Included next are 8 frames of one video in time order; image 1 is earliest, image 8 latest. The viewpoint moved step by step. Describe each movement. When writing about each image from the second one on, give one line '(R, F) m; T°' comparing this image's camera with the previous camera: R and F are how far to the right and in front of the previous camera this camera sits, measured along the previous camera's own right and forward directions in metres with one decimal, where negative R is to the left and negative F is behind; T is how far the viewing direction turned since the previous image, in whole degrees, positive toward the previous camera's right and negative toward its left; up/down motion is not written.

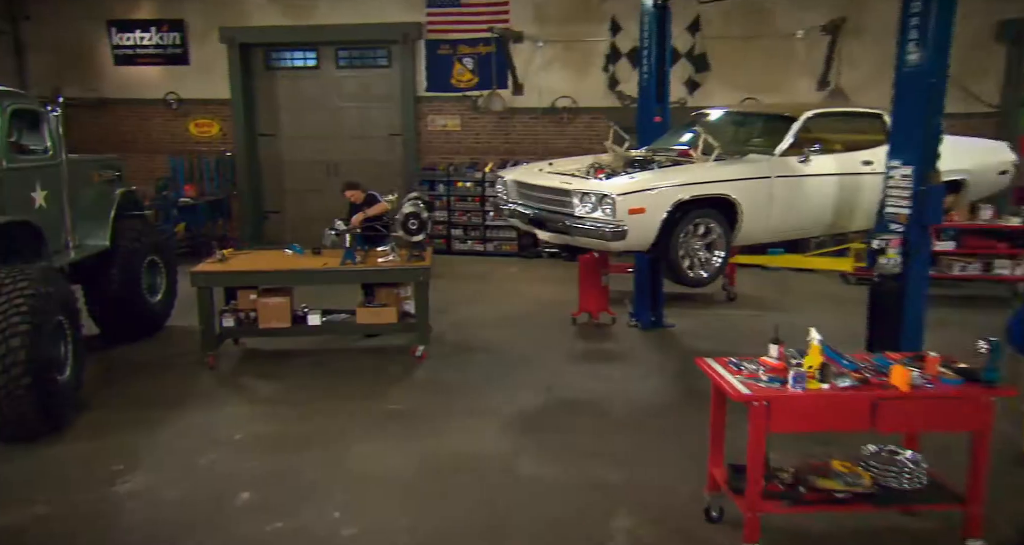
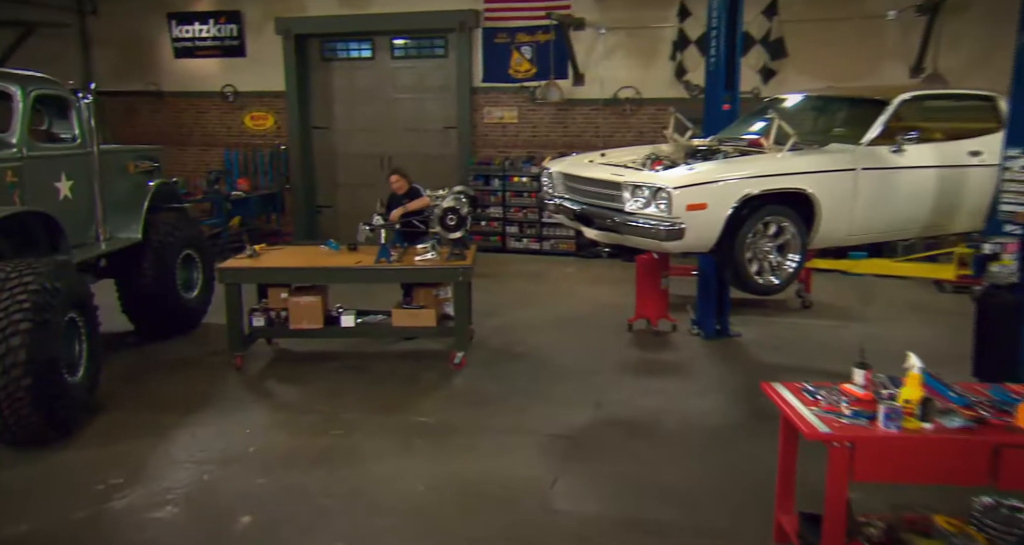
(+0.1, +0.5) m; -5°
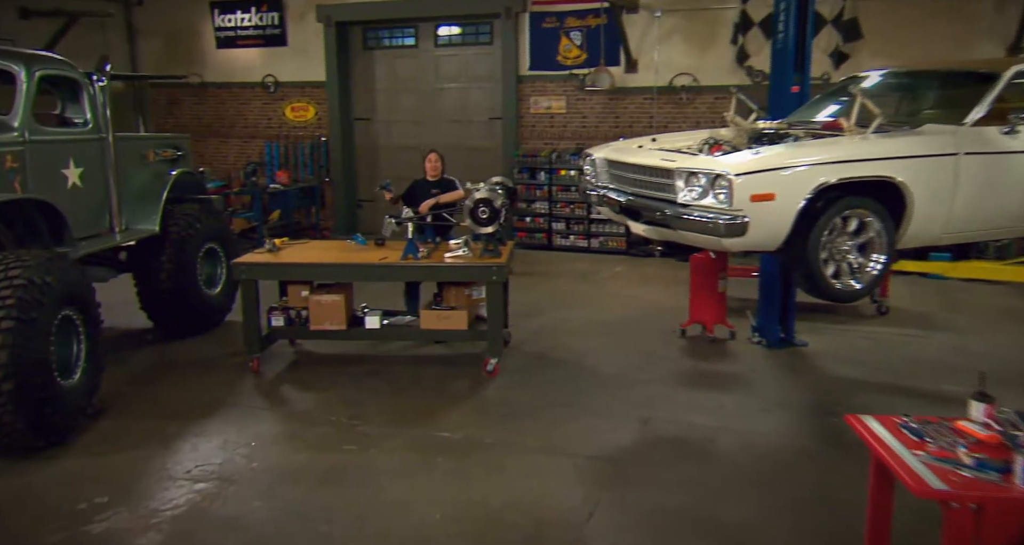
(+0.1, +0.5) m; -4°
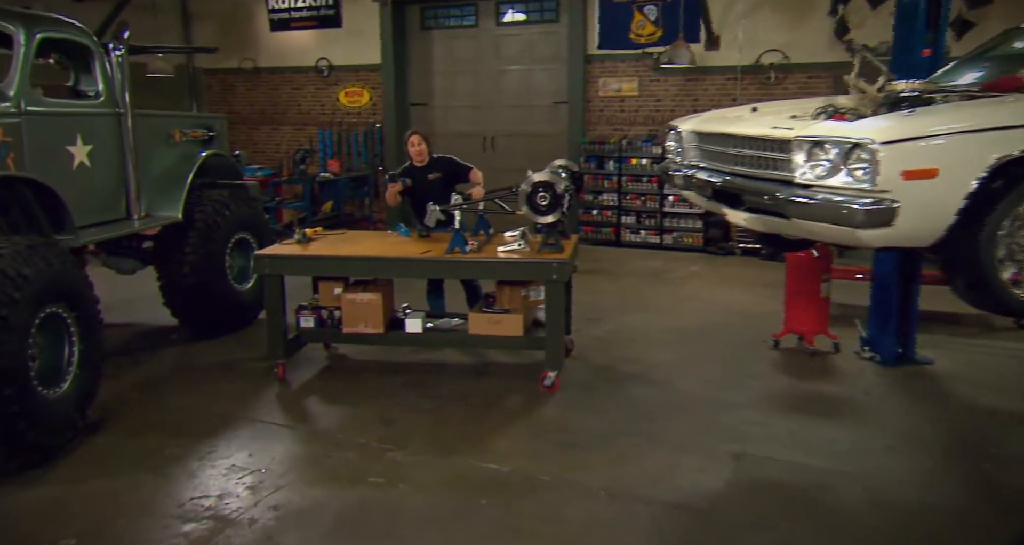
(0.0, +0.7) m; -5°
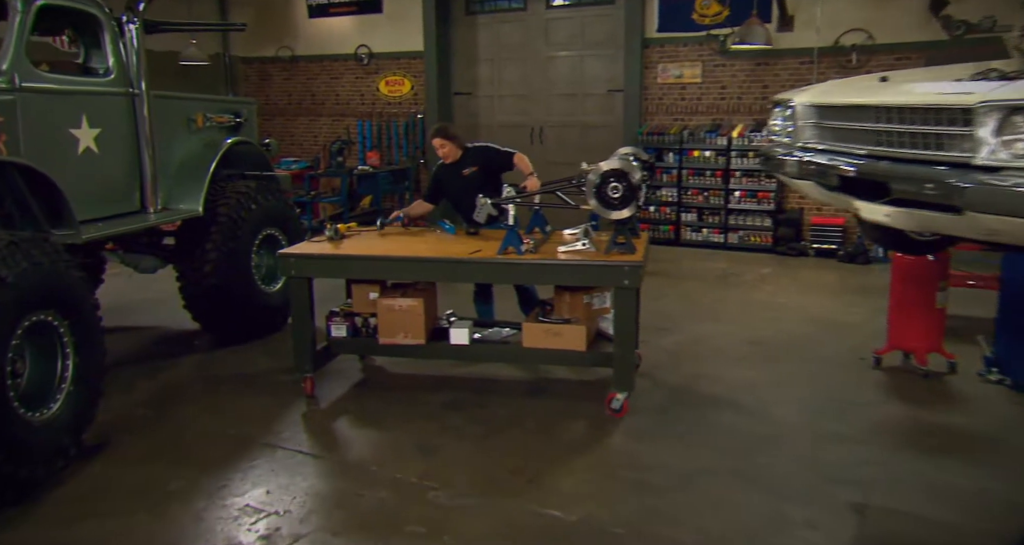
(-0.1, +0.6) m; -3°
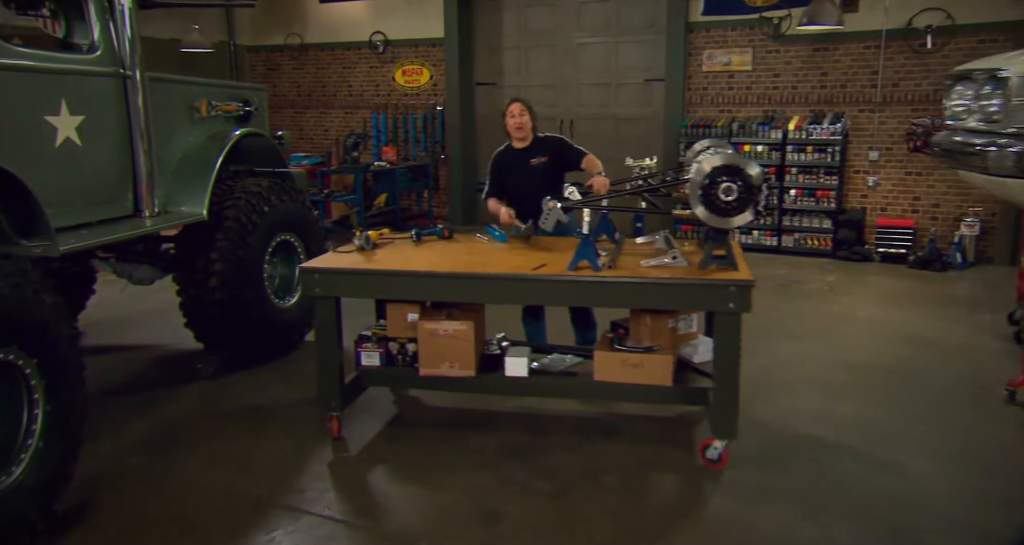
(-0.3, +0.6) m; 0°
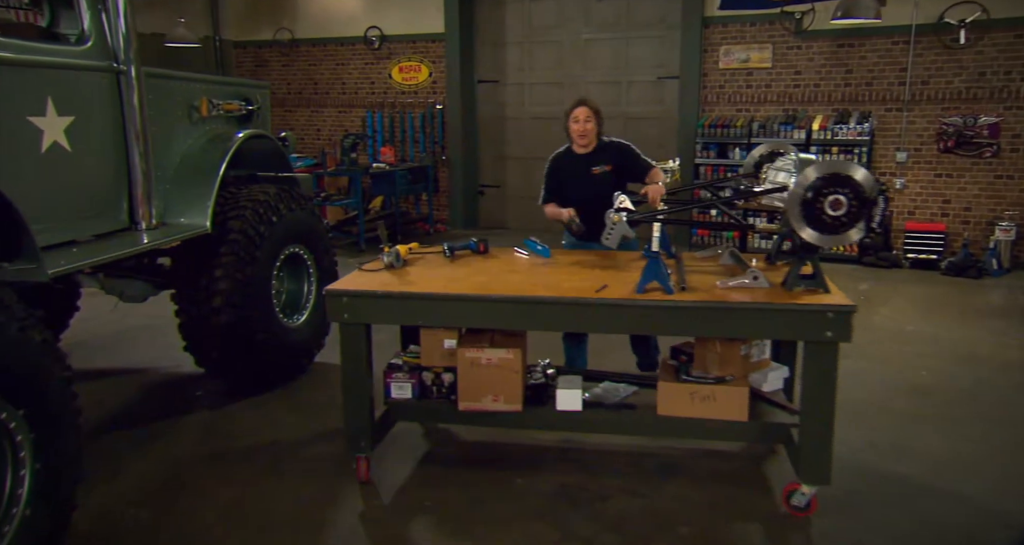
(-0.3, +0.3) m; +2°
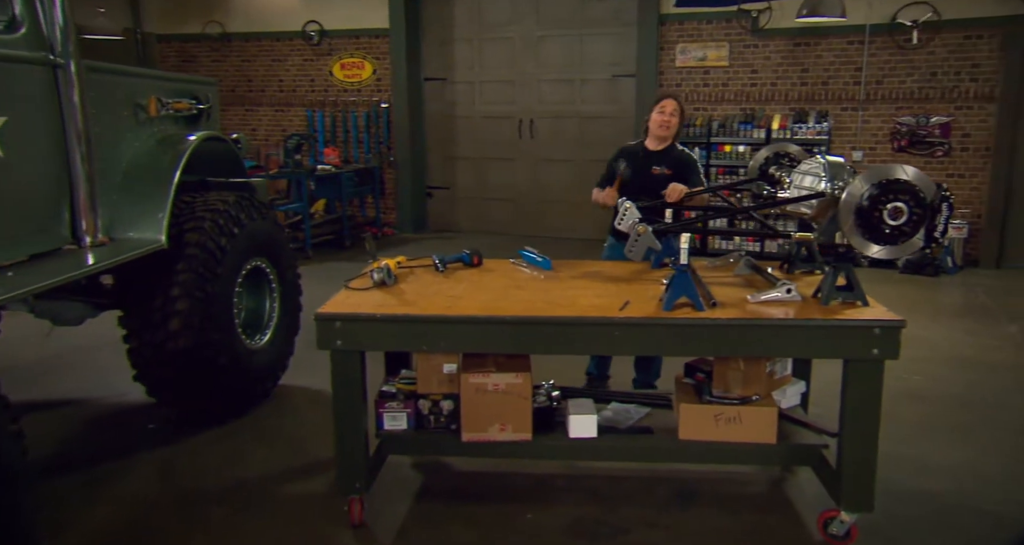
(-0.3, +0.3) m; +6°
